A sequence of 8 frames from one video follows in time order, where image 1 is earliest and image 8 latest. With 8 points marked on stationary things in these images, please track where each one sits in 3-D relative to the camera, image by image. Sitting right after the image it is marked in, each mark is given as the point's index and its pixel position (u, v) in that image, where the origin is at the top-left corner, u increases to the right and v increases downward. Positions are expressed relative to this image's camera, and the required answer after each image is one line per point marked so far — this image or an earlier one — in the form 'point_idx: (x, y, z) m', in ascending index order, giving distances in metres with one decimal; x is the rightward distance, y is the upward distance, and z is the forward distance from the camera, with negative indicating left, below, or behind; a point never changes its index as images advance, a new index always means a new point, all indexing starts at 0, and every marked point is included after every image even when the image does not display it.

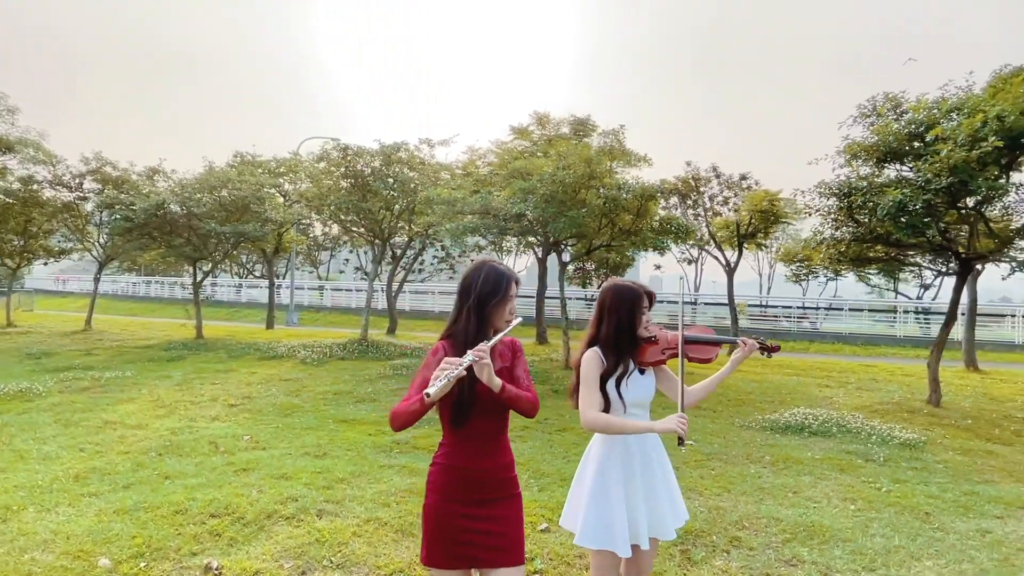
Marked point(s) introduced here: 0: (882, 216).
0: (+5.2, +1.0, +8.5) m
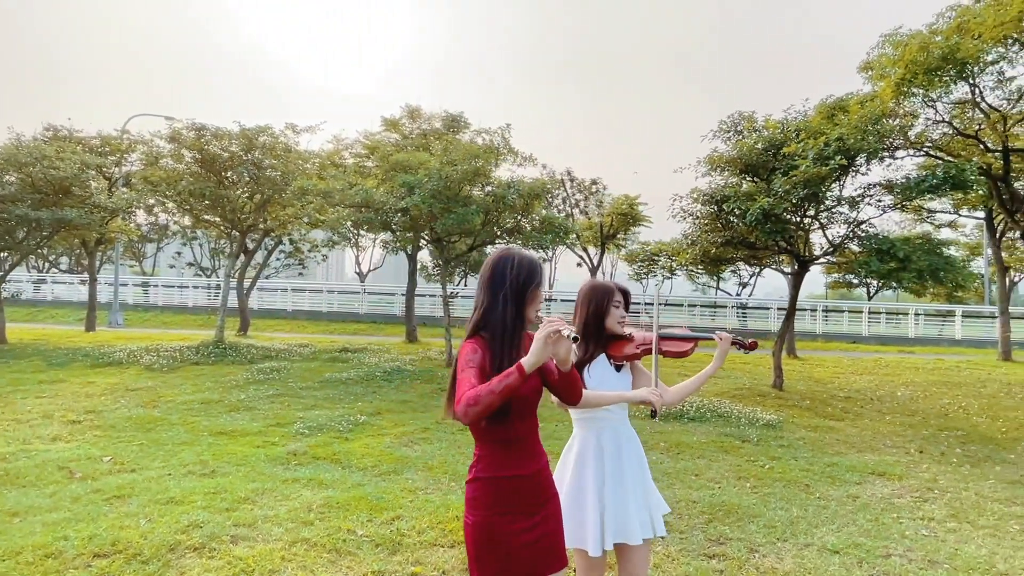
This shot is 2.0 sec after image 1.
0: (+3.7, +1.1, +9.5) m
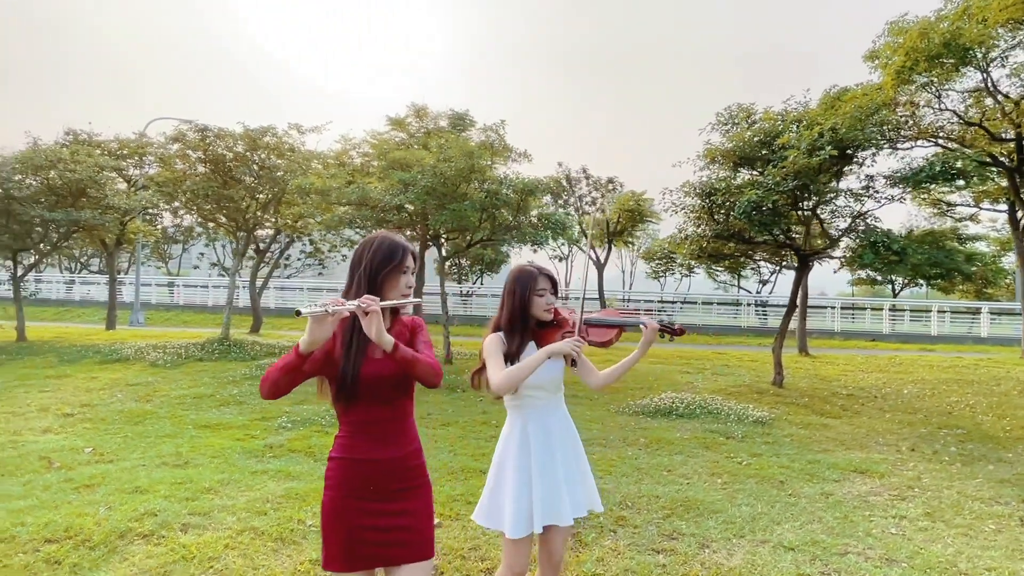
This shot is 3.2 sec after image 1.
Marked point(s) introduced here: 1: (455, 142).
0: (+3.5, +1.1, +9.3) m
1: (-1.1, +2.8, +11.5) m
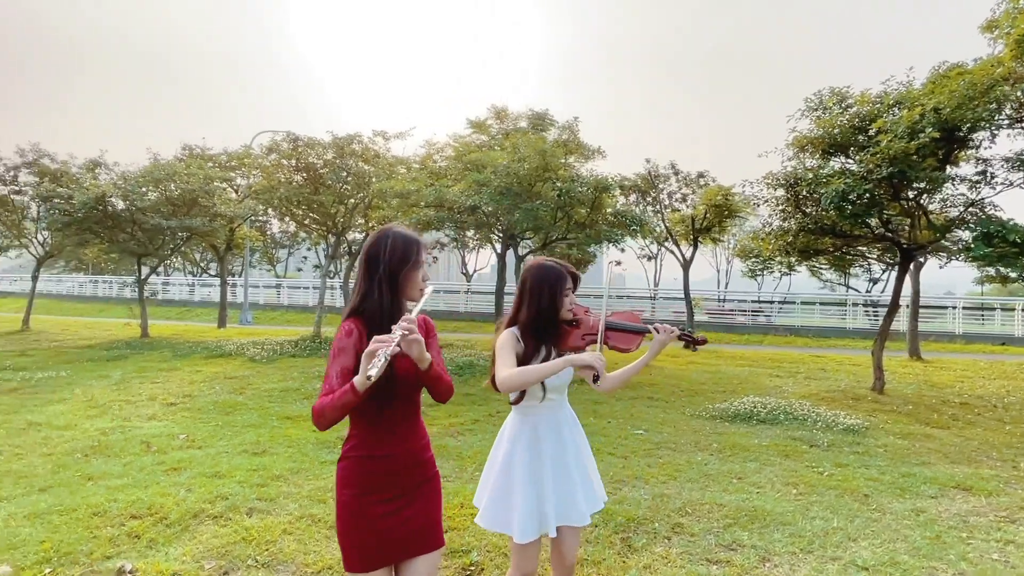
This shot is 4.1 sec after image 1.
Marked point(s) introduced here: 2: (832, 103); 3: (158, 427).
0: (+4.5, +1.2, +8.6) m
1: (+0.3, +2.8, +11.5) m
2: (+4.9, +2.9, +9.4) m
3: (-4.2, -1.7, +7.2) m
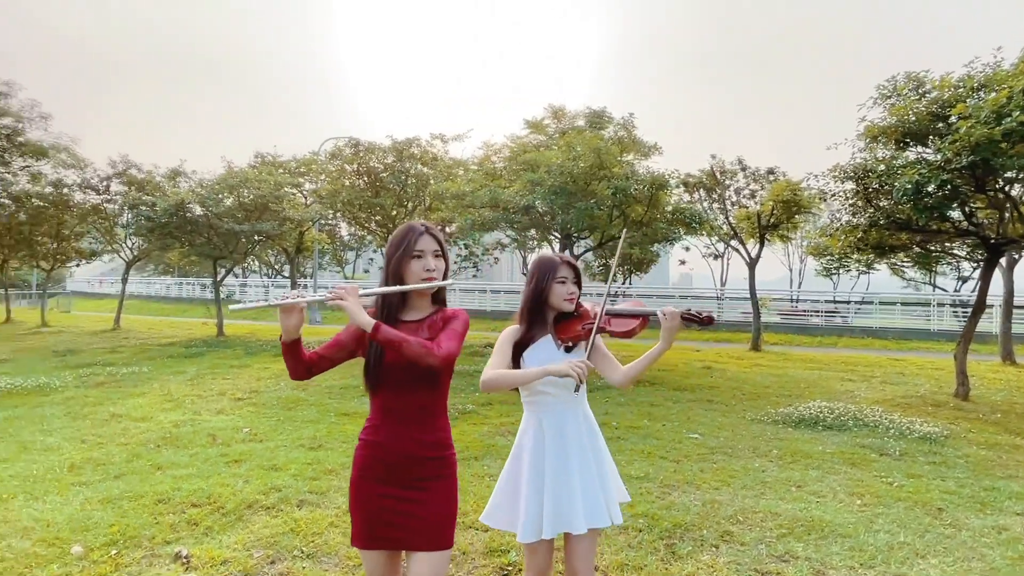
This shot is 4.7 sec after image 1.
0: (+5.2, +1.2, +8.1) m
1: (+1.4, +2.8, +11.4) m
2: (+5.7, +2.9, +8.8) m
3: (-3.6, -1.7, +7.6) m
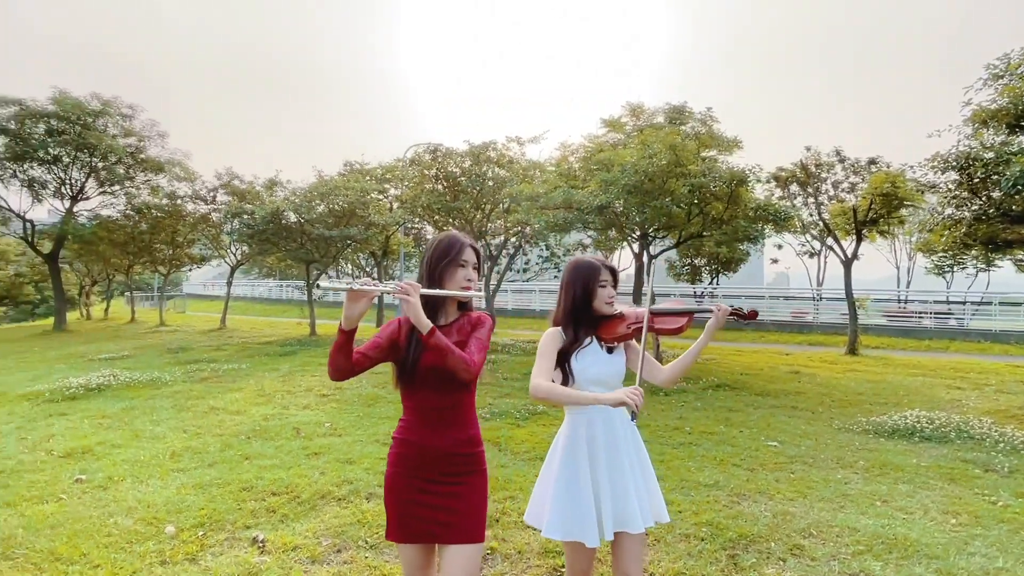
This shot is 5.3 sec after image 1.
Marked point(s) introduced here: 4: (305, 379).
0: (+6.1, +1.2, +7.3) m
1: (+2.7, +2.8, +11.2) m
2: (+6.7, +2.9, +7.9) m
3: (-2.7, -1.7, +8.1) m
4: (-3.7, -1.6, +10.7) m
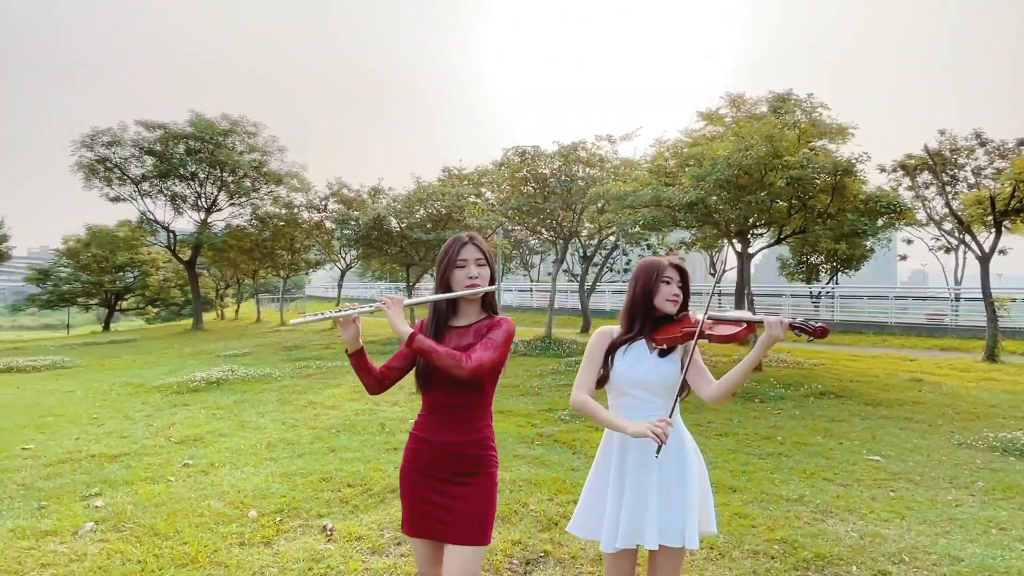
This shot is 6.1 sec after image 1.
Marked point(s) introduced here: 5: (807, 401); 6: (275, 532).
0: (+6.9, +1.2, +6.2) m
1: (+4.3, +2.8, +10.5) m
2: (+7.6, +2.9, +6.7) m
3: (-1.6, -1.7, +8.4) m
4: (-2.1, -1.6, +11.2) m
5: (+4.4, -1.7, +9.1) m
6: (-1.7, -1.7, +4.3) m
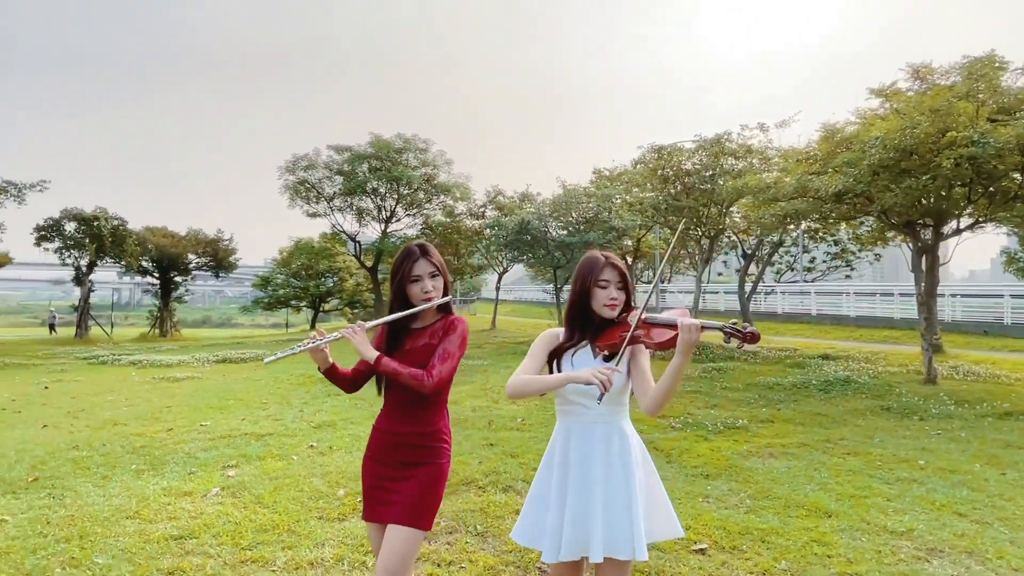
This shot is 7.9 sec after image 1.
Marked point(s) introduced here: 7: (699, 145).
0: (+7.5, +1.3, +4.2) m
1: (+6.2, +2.8, +9.1) m
2: (+8.3, +3.0, +4.4) m
3: (0.0, -1.8, +8.7) m
4: (+0.3, -1.7, +11.5) m
5: (+5.9, -1.7, +7.6) m
6: (-1.3, -1.8, +4.8) m
7: (+4.4, +3.4, +14.1) m
